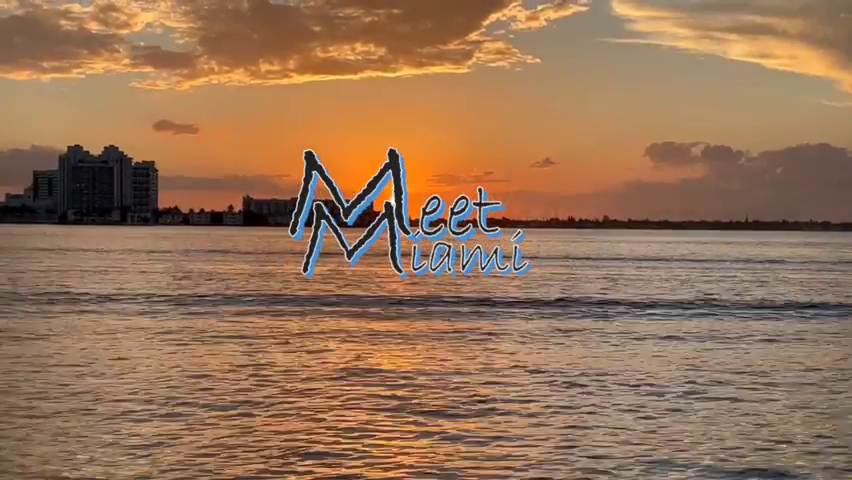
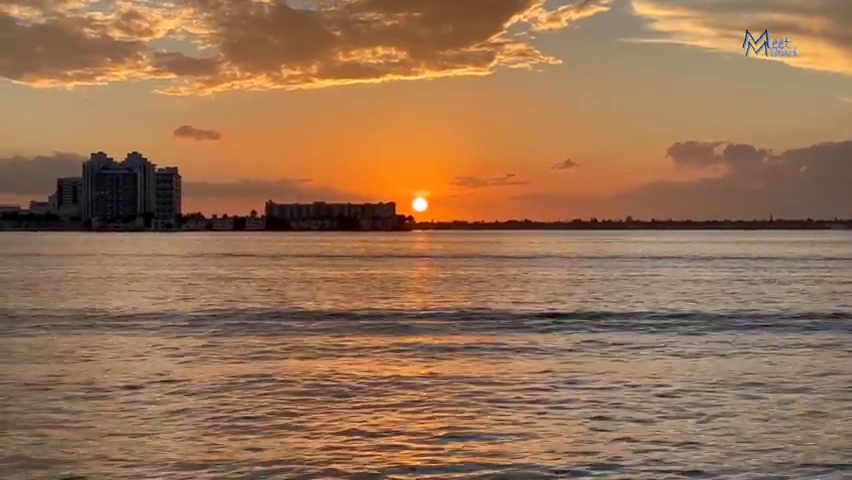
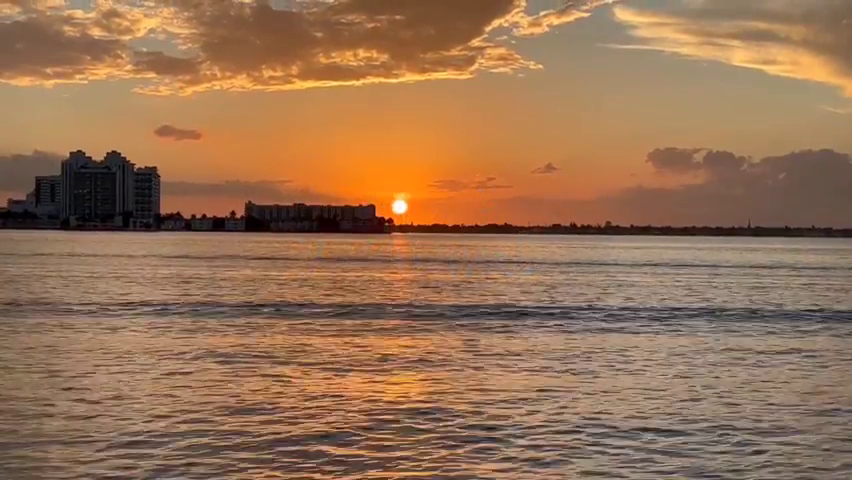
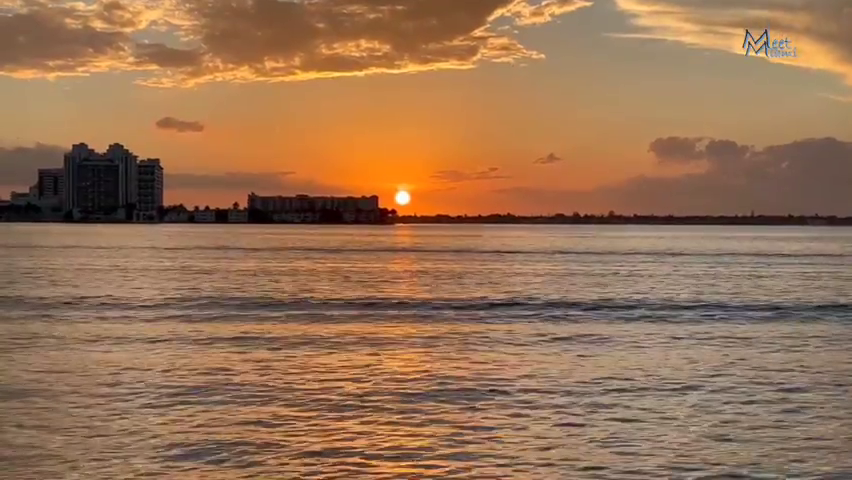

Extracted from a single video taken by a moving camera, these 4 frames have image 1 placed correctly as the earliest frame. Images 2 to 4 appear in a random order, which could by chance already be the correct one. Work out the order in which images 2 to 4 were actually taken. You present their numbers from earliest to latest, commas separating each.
3, 4, 2
